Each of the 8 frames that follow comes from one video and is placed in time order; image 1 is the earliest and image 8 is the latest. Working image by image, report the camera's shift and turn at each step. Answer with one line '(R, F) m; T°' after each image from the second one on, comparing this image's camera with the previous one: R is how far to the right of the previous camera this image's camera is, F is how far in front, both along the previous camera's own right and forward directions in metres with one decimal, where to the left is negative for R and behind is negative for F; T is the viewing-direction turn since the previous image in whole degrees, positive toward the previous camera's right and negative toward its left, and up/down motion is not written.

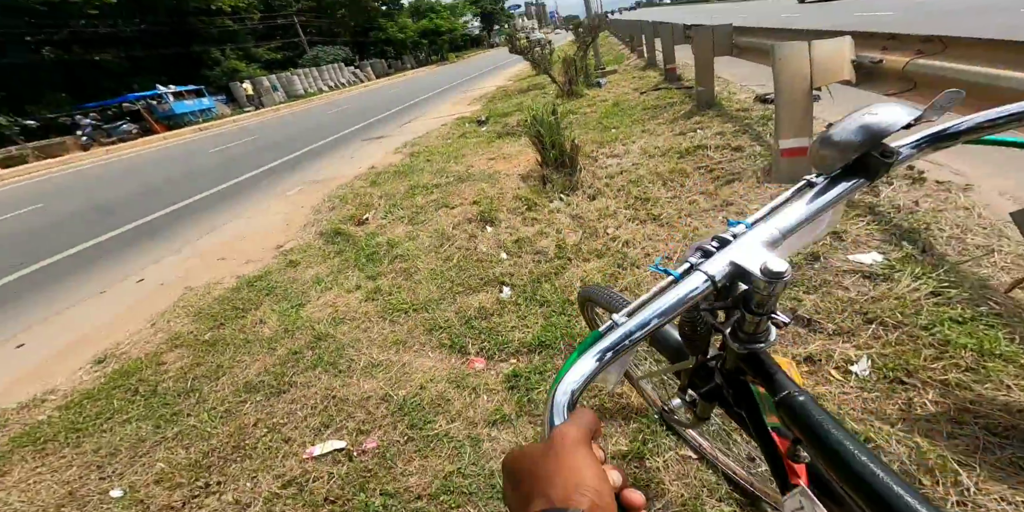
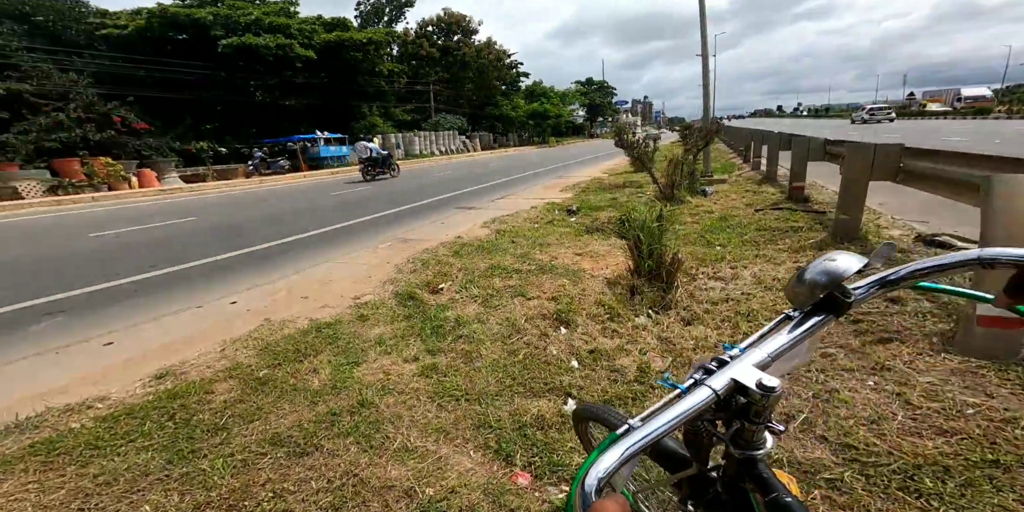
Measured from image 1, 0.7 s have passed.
(0.0, +0.2) m; -9°
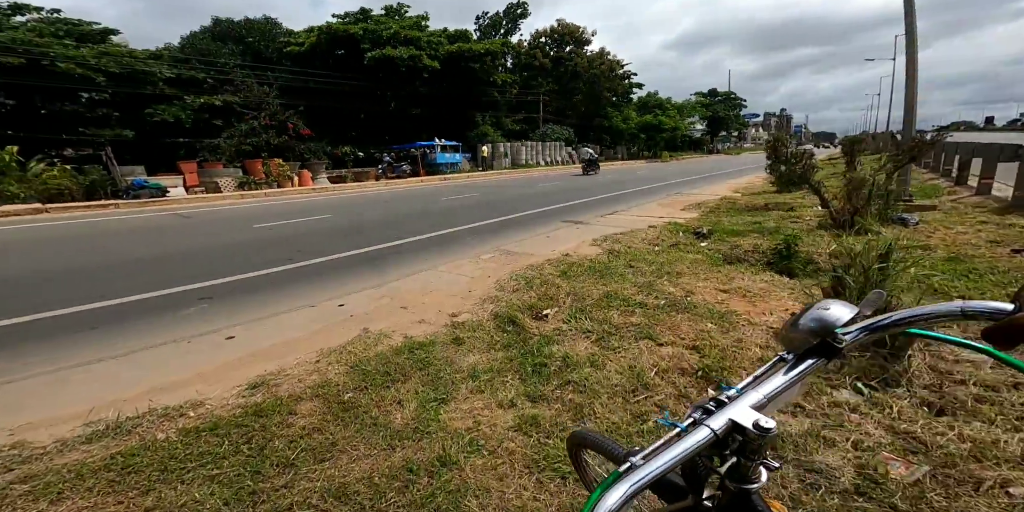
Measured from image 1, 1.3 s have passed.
(-0.1, +0.5) m; -12°
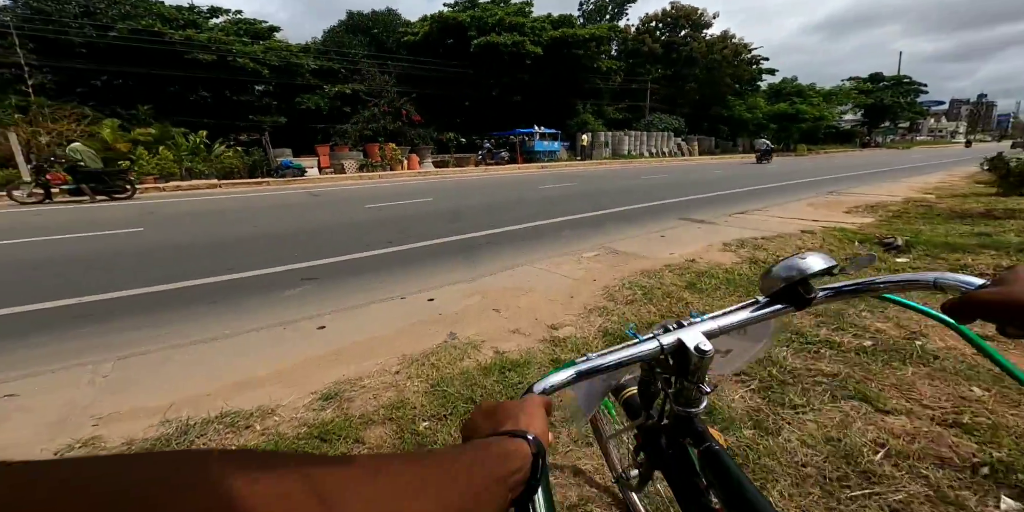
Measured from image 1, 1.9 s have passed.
(-0.1, +0.6) m; -11°
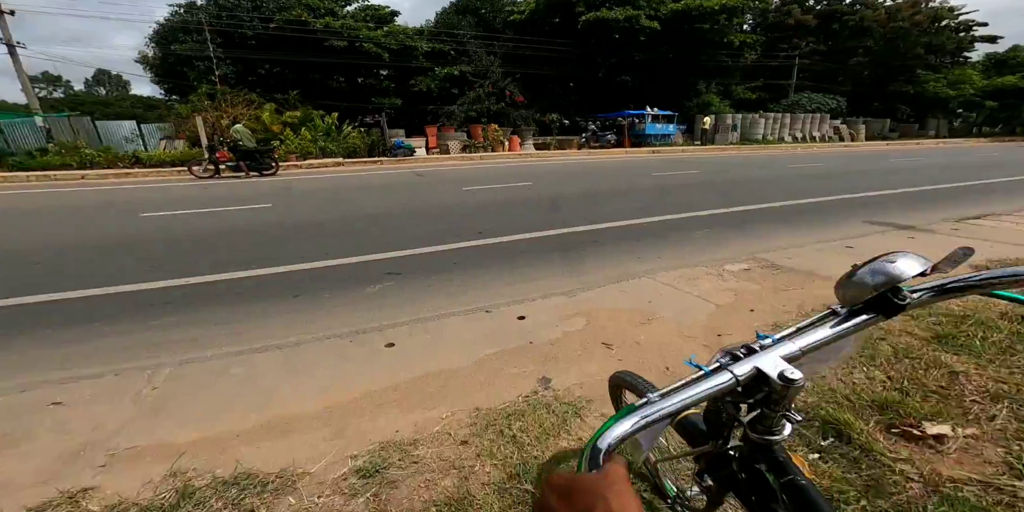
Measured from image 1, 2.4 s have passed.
(-0.1, +0.9) m; -11°
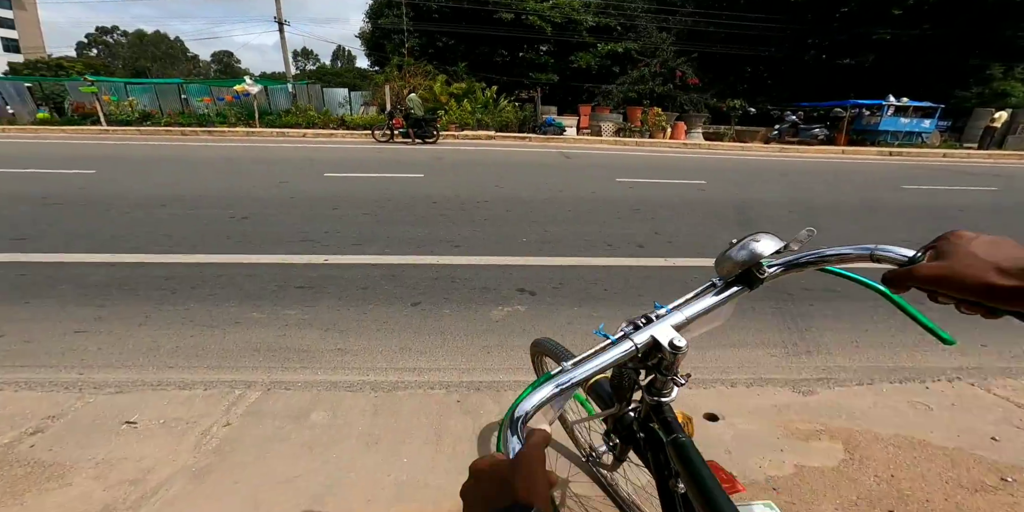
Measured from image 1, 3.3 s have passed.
(-0.3, +1.0) m; -15°
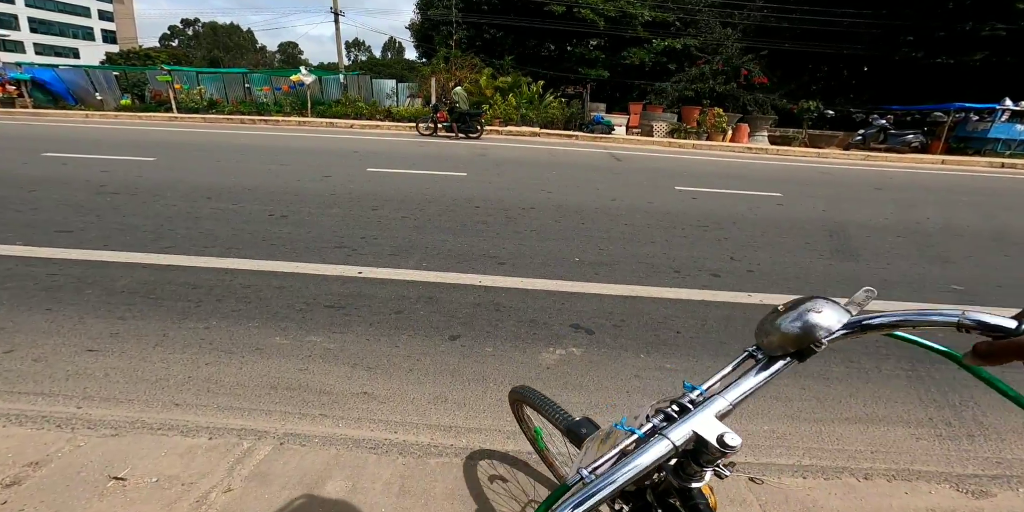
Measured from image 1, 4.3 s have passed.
(-0.1, +0.4) m; -4°
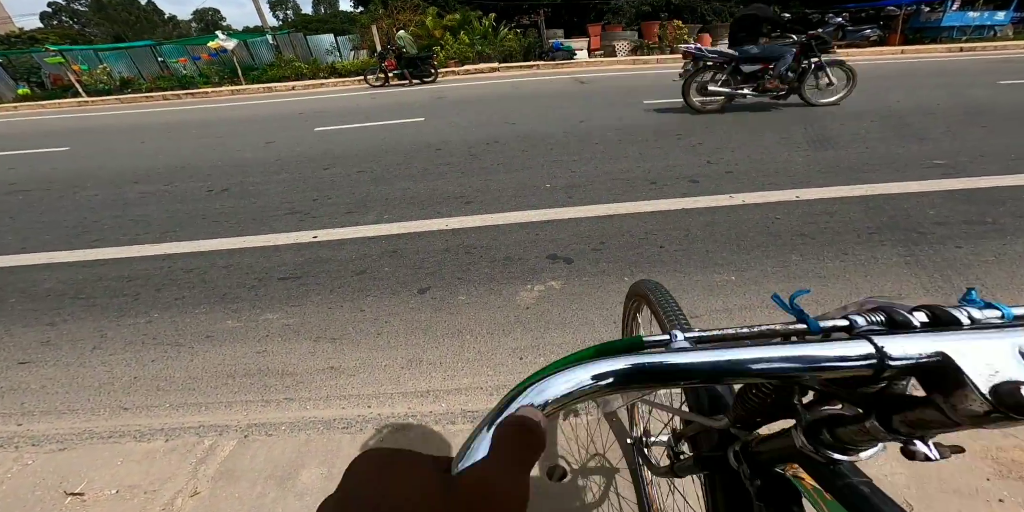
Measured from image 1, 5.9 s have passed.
(+0.1, +0.3) m; +2°
